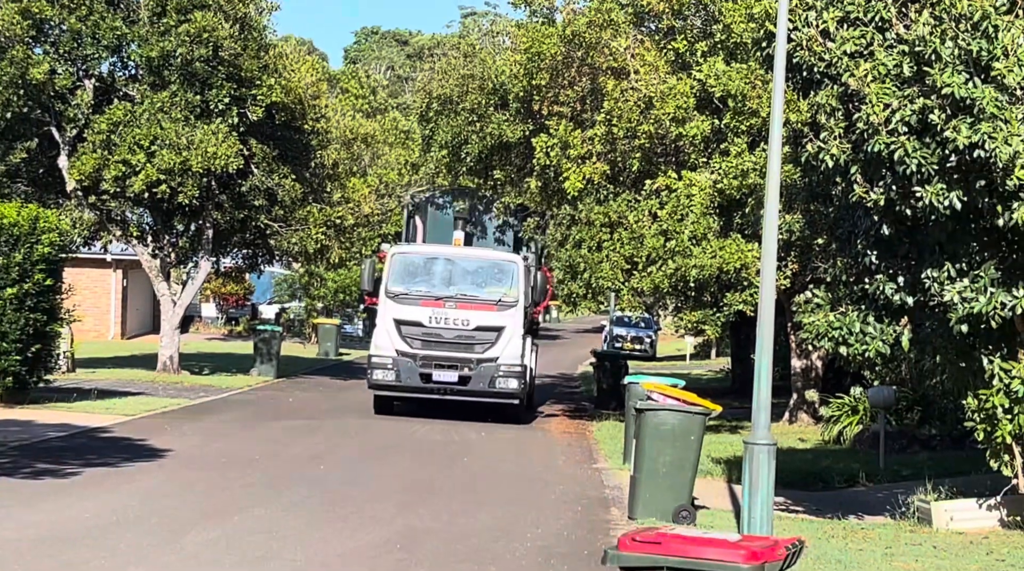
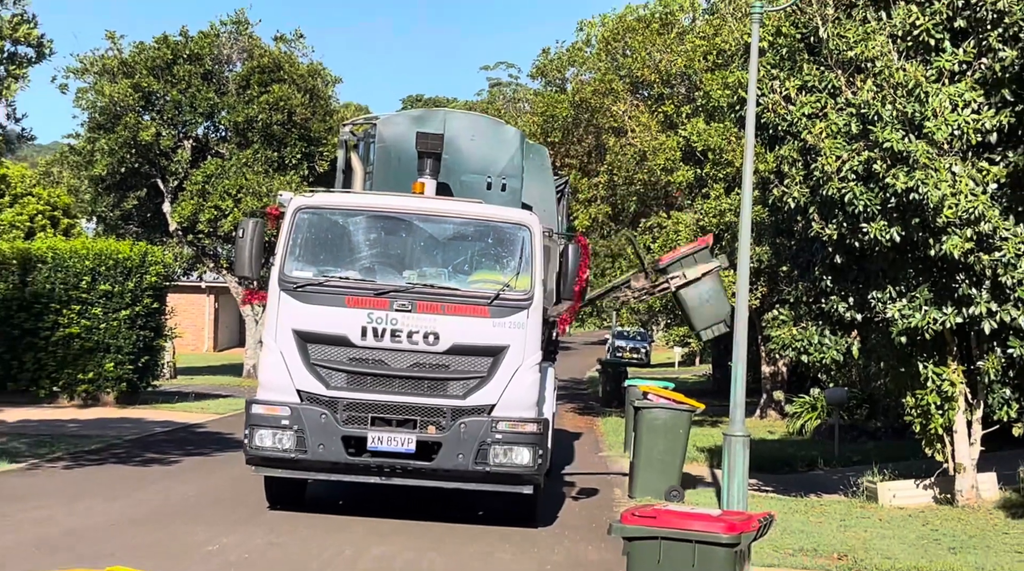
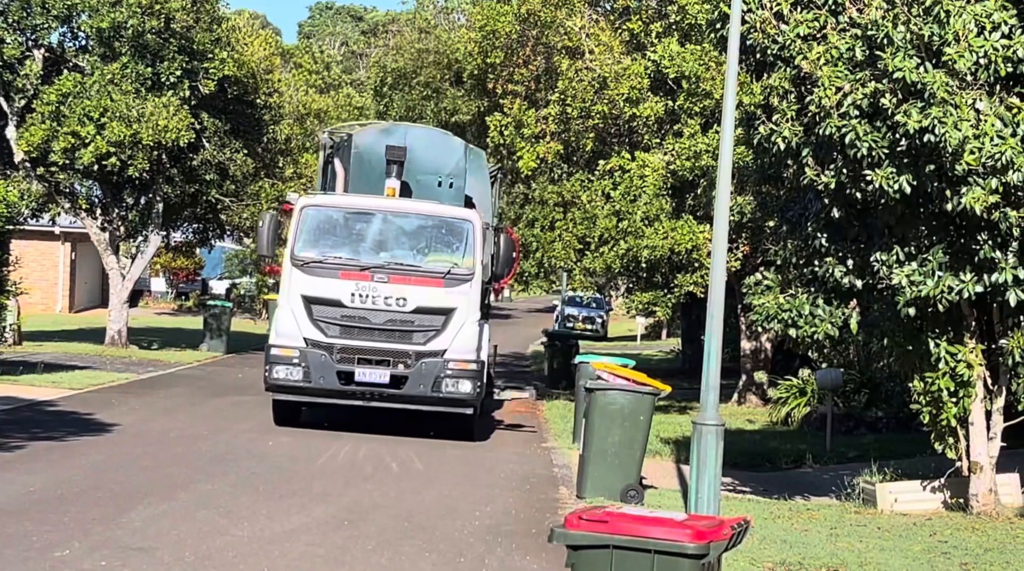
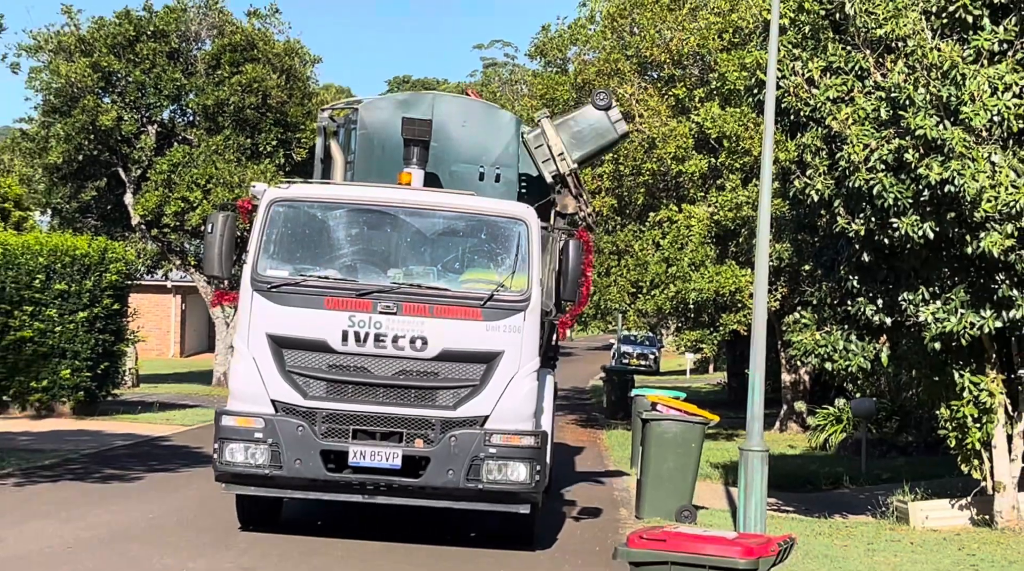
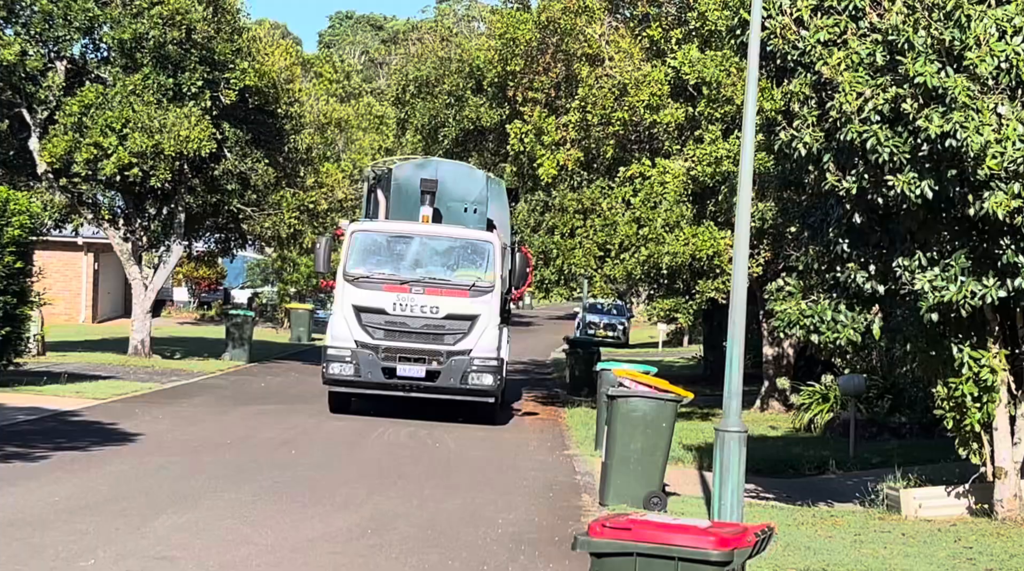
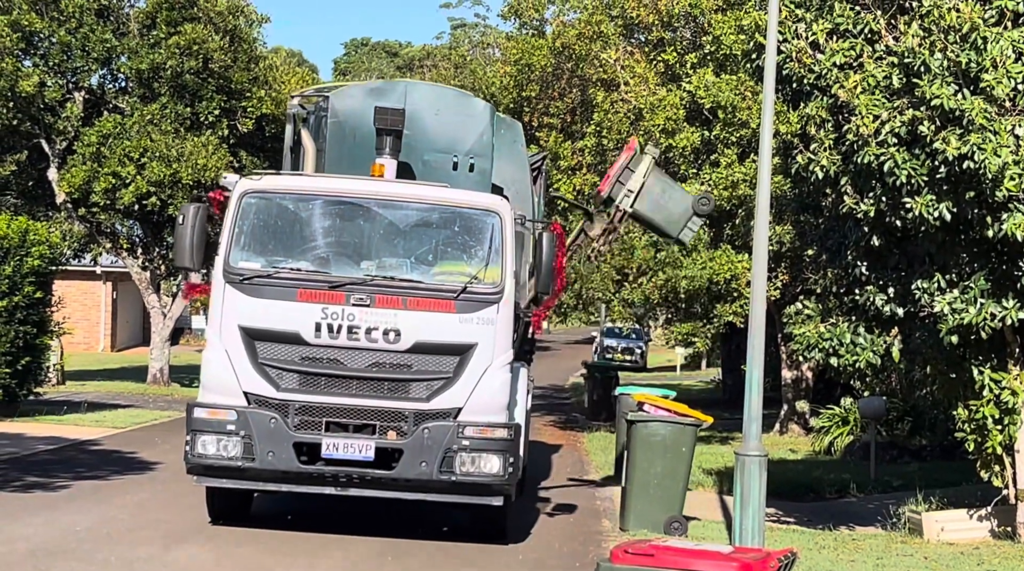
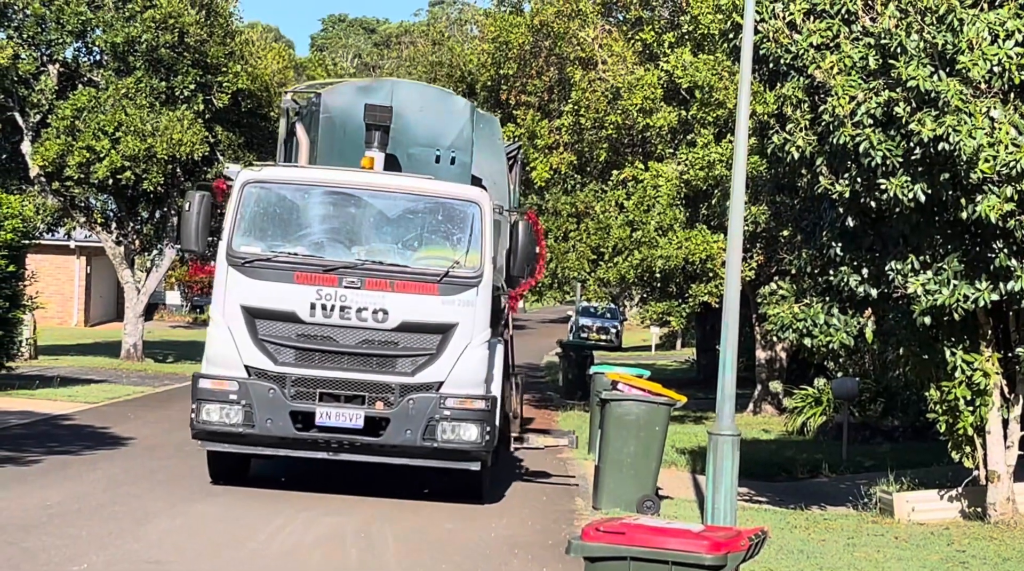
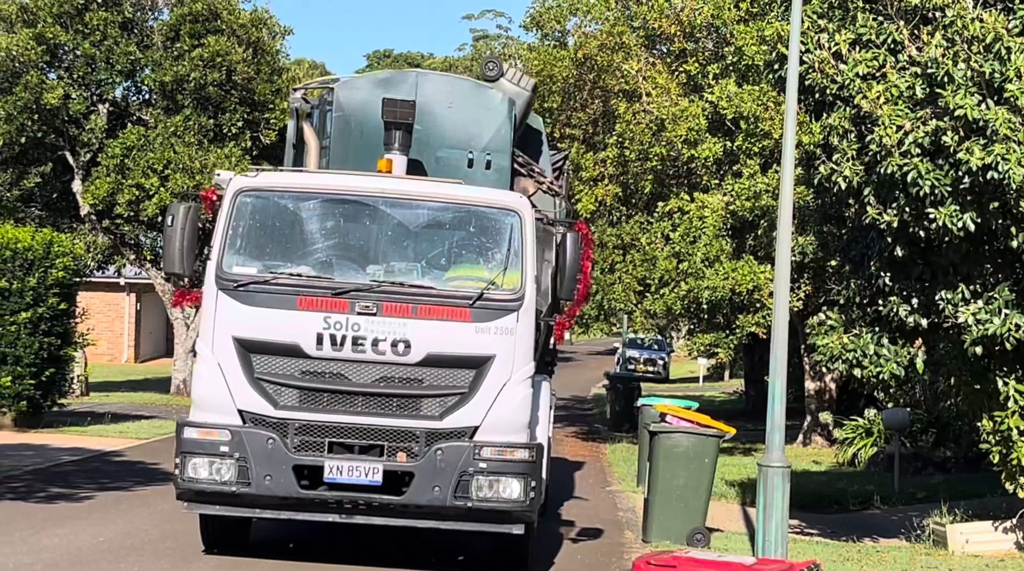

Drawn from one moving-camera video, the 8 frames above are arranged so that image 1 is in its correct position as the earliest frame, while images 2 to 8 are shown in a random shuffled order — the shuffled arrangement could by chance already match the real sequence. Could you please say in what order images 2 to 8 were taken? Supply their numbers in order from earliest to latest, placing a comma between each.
5, 3, 7, 6, 8, 4, 2
